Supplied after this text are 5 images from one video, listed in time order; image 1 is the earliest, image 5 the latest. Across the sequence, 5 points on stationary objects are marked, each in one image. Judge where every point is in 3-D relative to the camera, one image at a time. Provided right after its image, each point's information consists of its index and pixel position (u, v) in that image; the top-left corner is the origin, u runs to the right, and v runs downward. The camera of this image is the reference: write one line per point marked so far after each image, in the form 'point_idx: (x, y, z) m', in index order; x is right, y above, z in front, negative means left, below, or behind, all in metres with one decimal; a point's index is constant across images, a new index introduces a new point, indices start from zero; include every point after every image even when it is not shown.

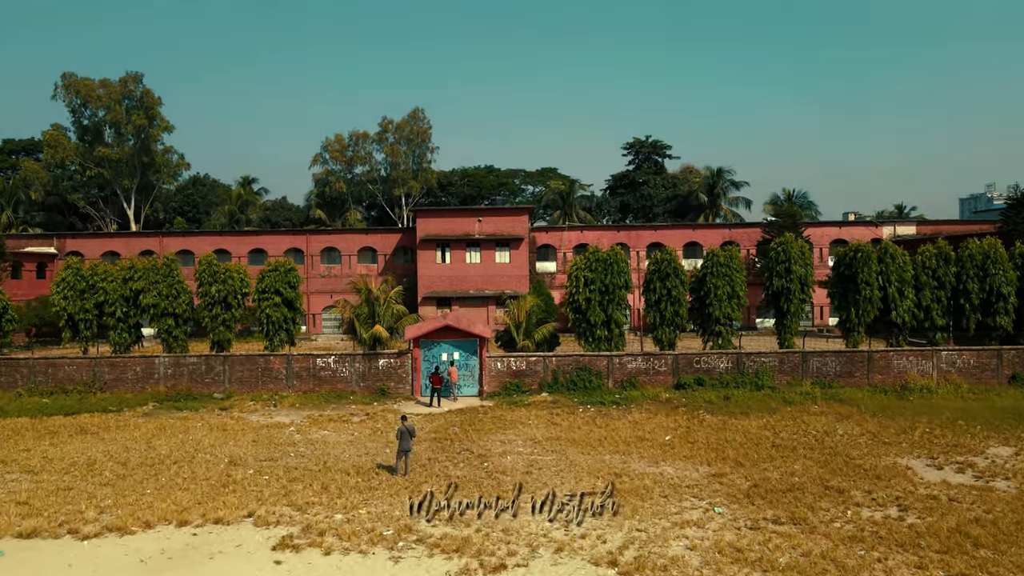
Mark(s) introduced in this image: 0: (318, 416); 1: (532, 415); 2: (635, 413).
0: (-5.5, -3.6, +19.9) m
1: (+0.6, -3.6, +19.7) m
2: (+3.4, -3.5, +19.5) m
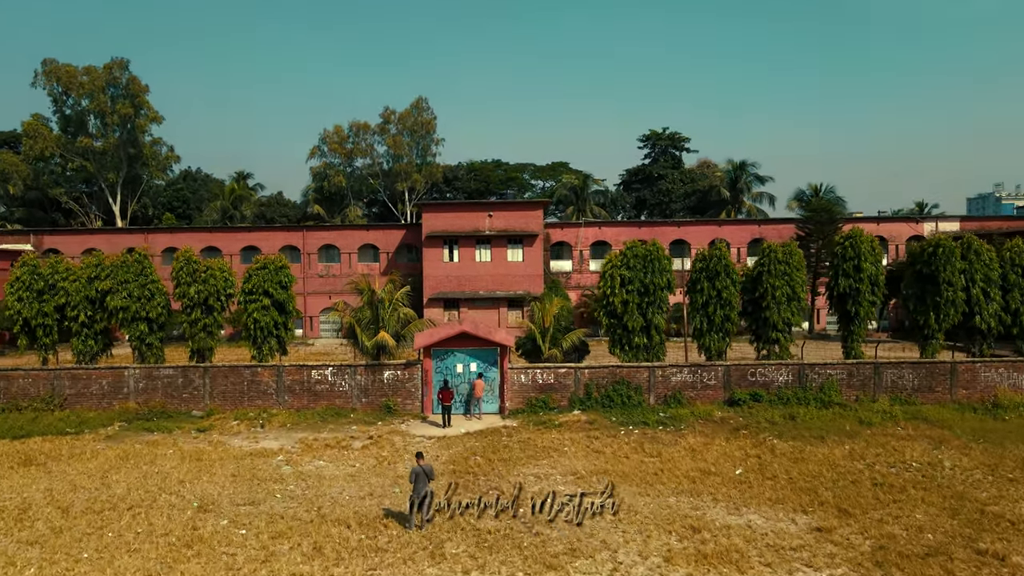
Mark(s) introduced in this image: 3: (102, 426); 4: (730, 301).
0: (-4.7, -3.6, +16.8) m
1: (+1.3, -3.6, +16.6) m
2: (+4.1, -3.5, +16.4) m
3: (-10.5, -3.5, +18.1) m
4: (+6.1, -0.4, +19.9) m
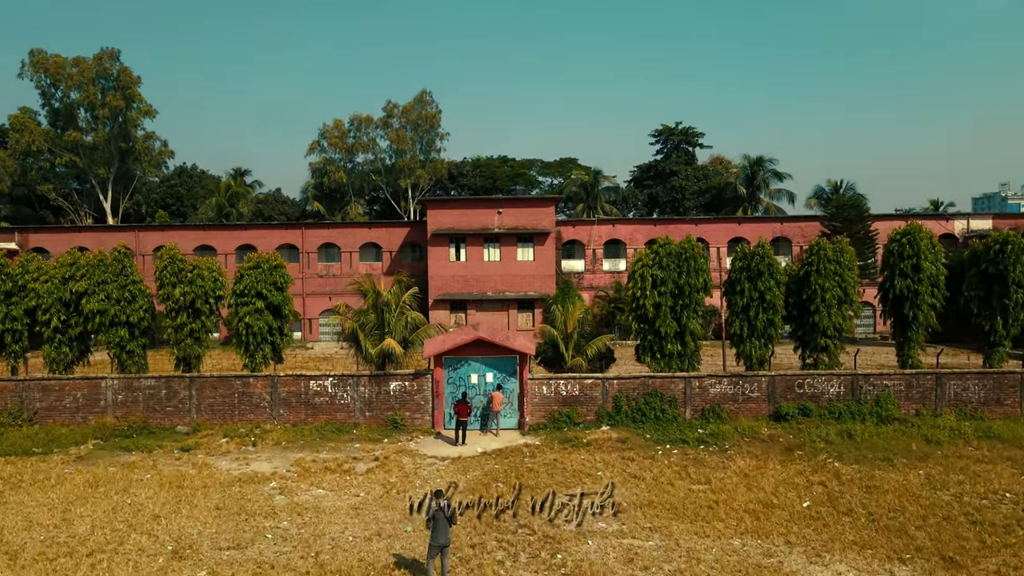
0: (-4.2, -3.7, +14.9) m
1: (+1.8, -3.6, +14.7) m
2: (+4.6, -3.5, +14.4) m
3: (-10.0, -3.6, +16.1) m
4: (+6.7, -0.4, +18.0) m
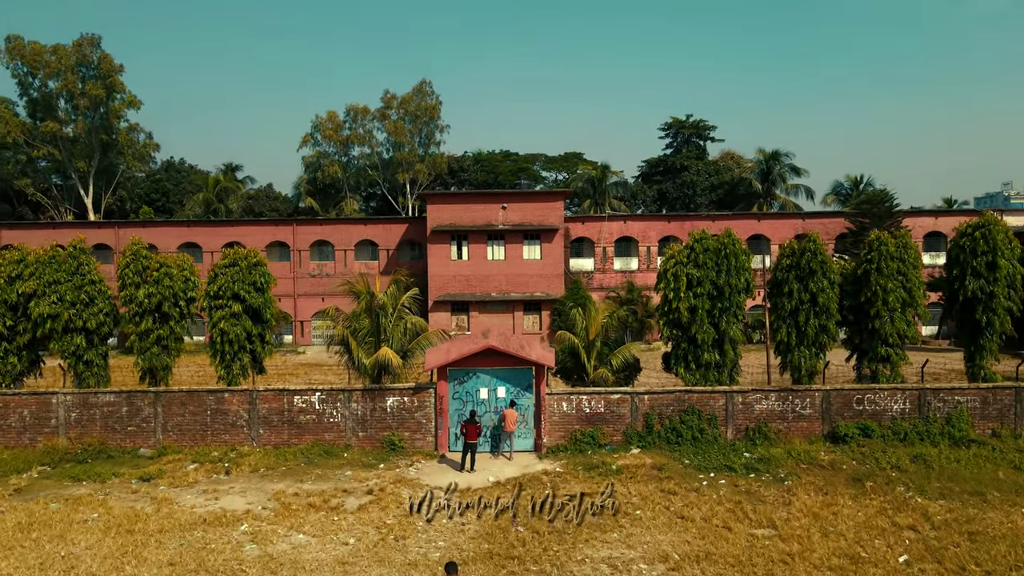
0: (-3.9, -3.7, +12.5) m
1: (+2.1, -3.7, +12.3) m
2: (+5.0, -3.5, +12.1) m
3: (-9.6, -3.6, +13.7) m
4: (+7.0, -0.4, +15.7) m
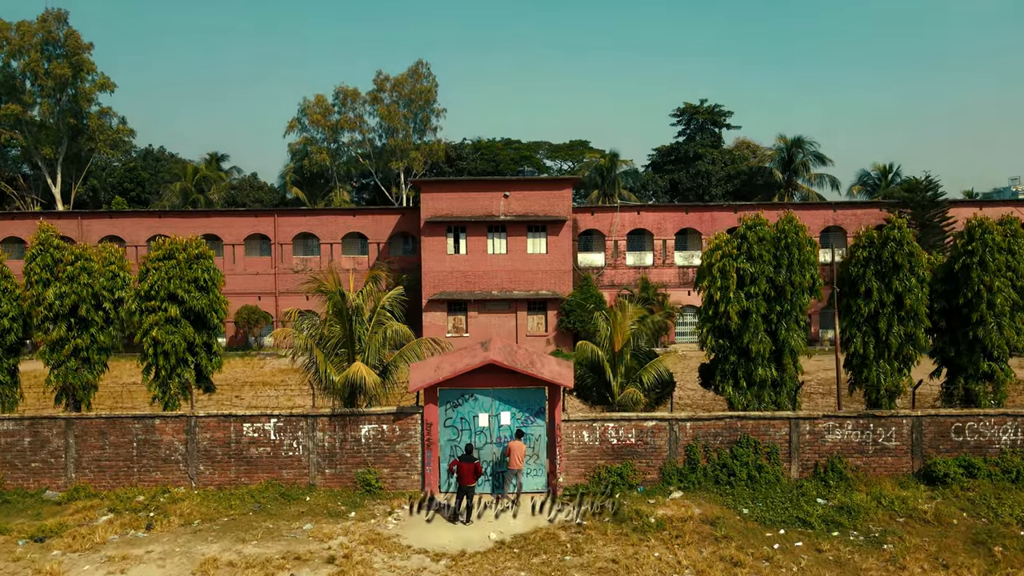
0: (-3.8, -3.7, +9.3) m
1: (+2.3, -3.7, +9.2) m
2: (+5.1, -3.5, +8.9) m
3: (-9.5, -3.6, +10.6) m
4: (+7.1, -0.4, +12.4) m
